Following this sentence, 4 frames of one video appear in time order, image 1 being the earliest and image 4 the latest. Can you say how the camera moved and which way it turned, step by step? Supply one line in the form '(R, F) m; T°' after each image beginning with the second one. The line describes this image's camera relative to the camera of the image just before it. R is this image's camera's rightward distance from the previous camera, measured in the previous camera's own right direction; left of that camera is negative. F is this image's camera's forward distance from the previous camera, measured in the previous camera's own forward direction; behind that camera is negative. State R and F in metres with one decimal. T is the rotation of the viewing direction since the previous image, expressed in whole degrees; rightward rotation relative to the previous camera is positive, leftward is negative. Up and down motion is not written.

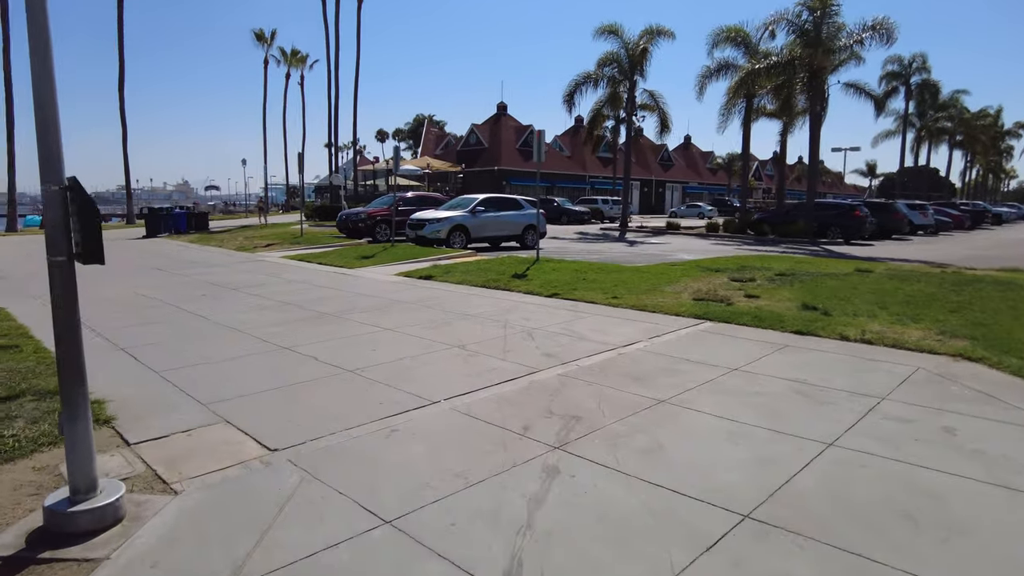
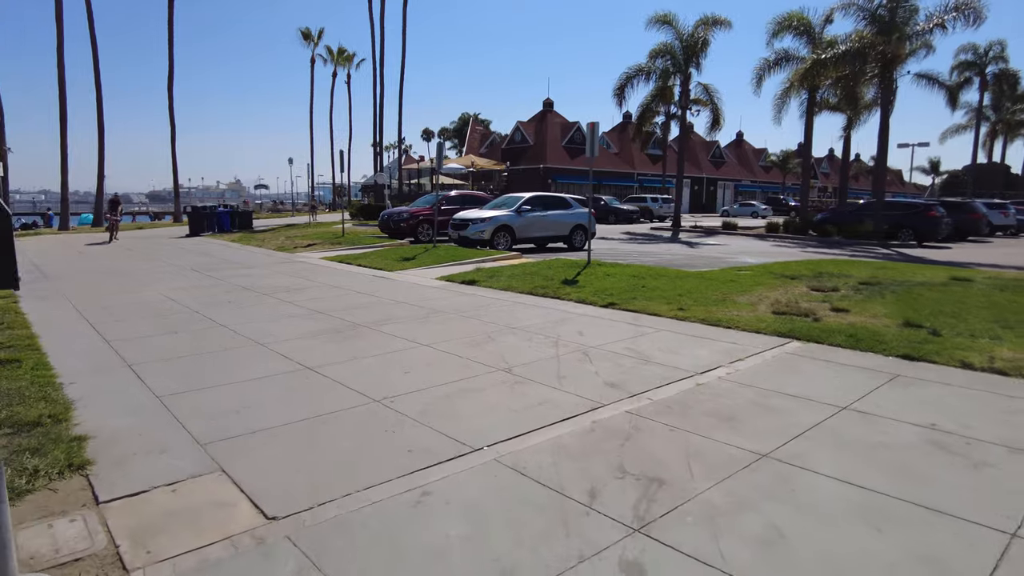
(-0.1, +1.1) m; -4°
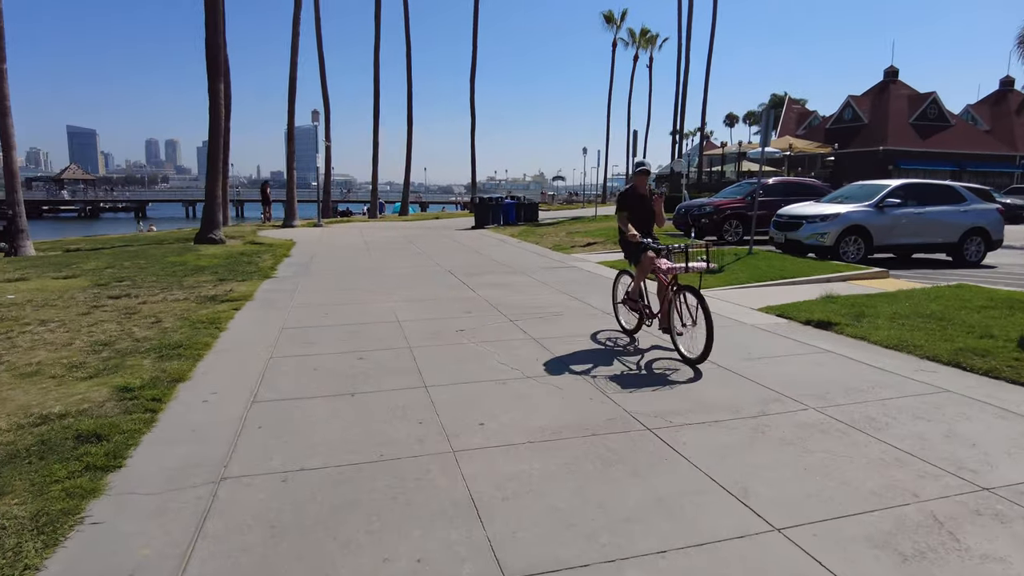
(-0.9, +3.9) m; -24°
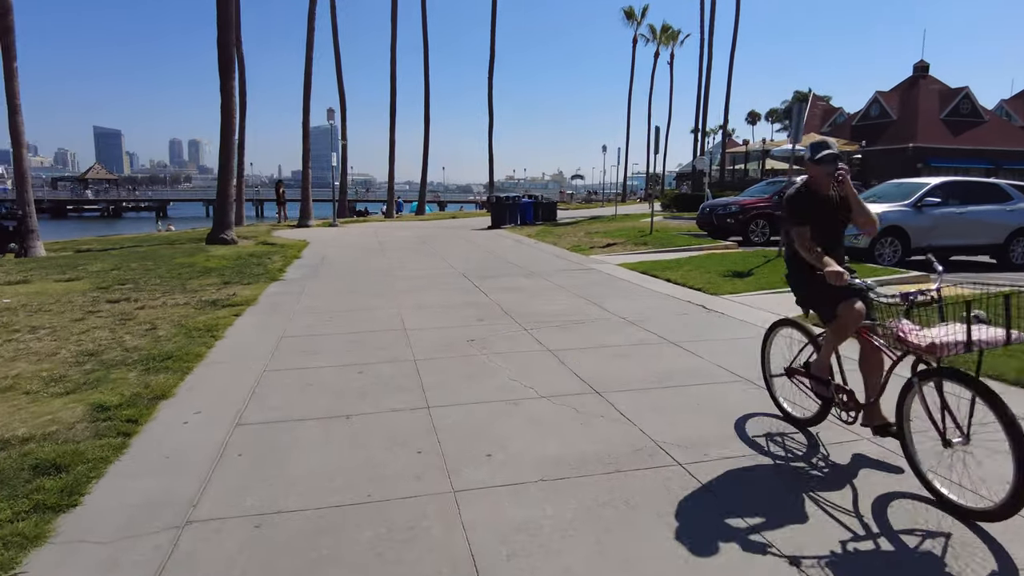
(0.0, +0.6) m; -2°
